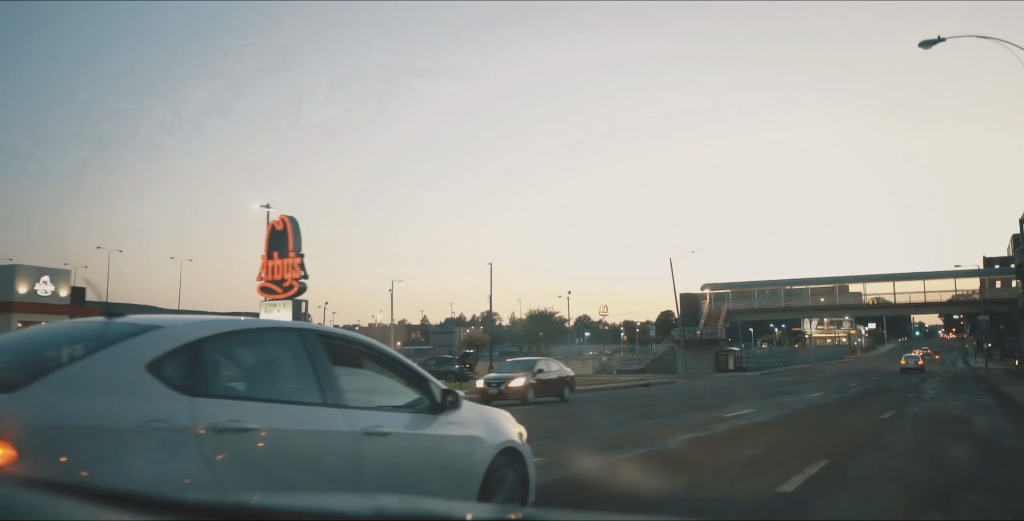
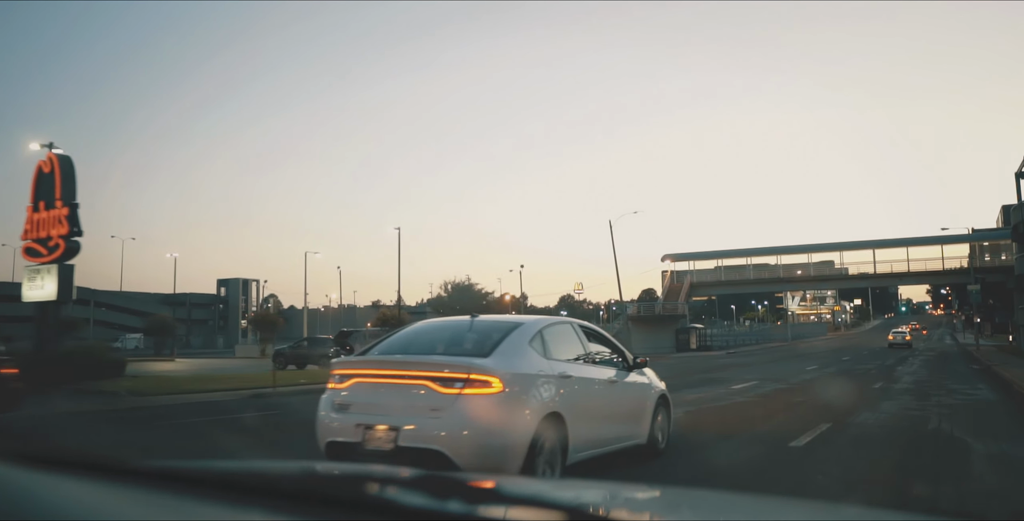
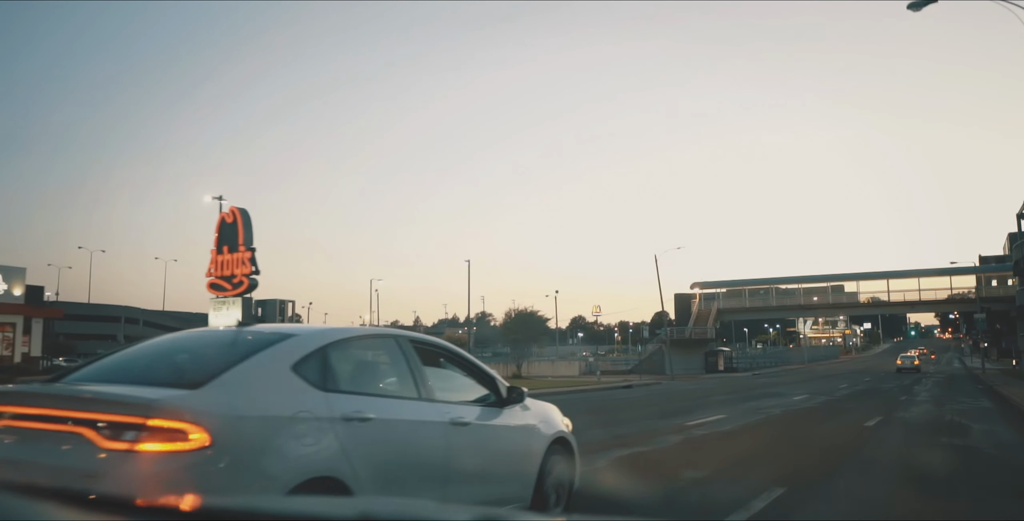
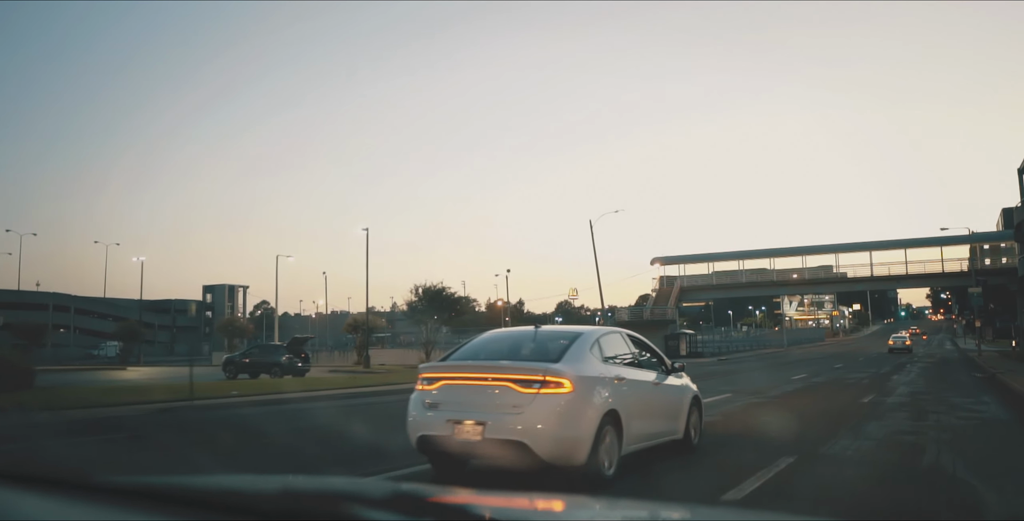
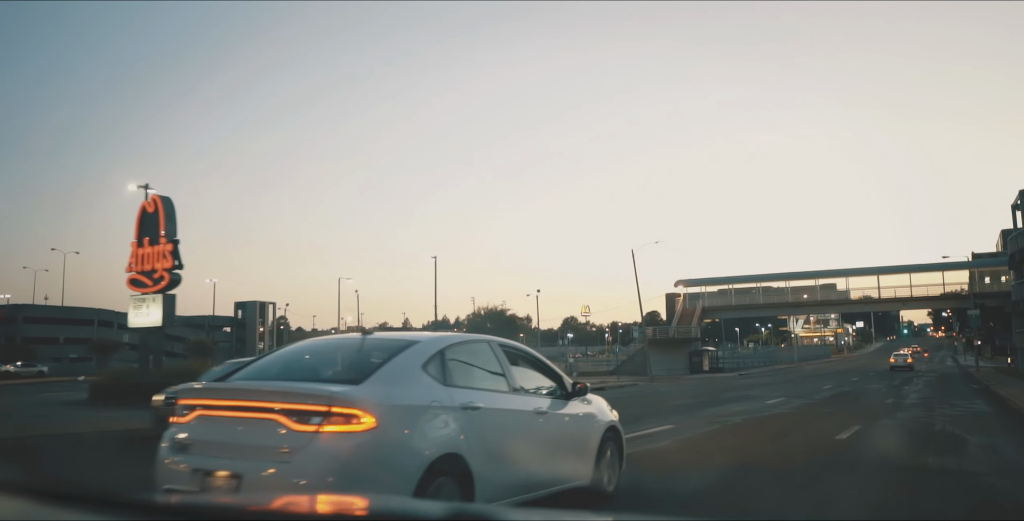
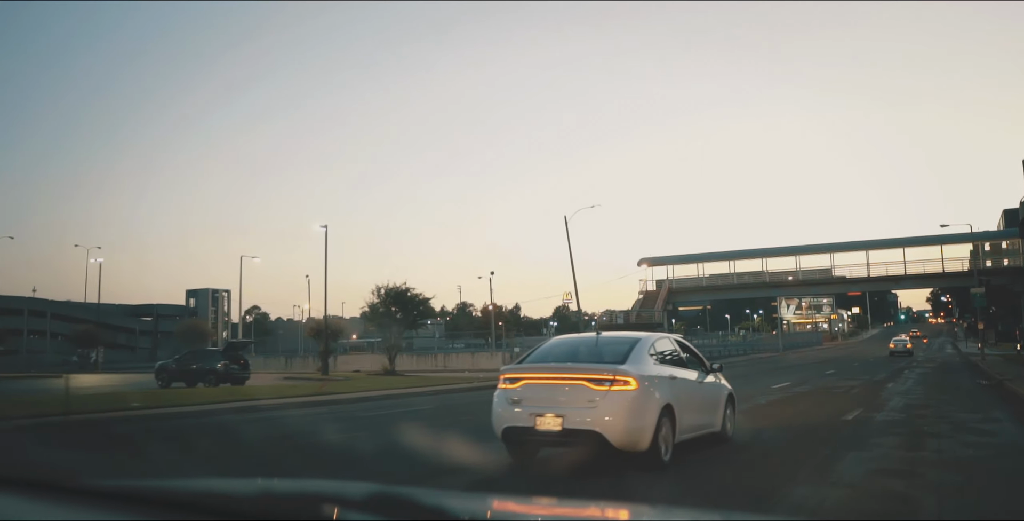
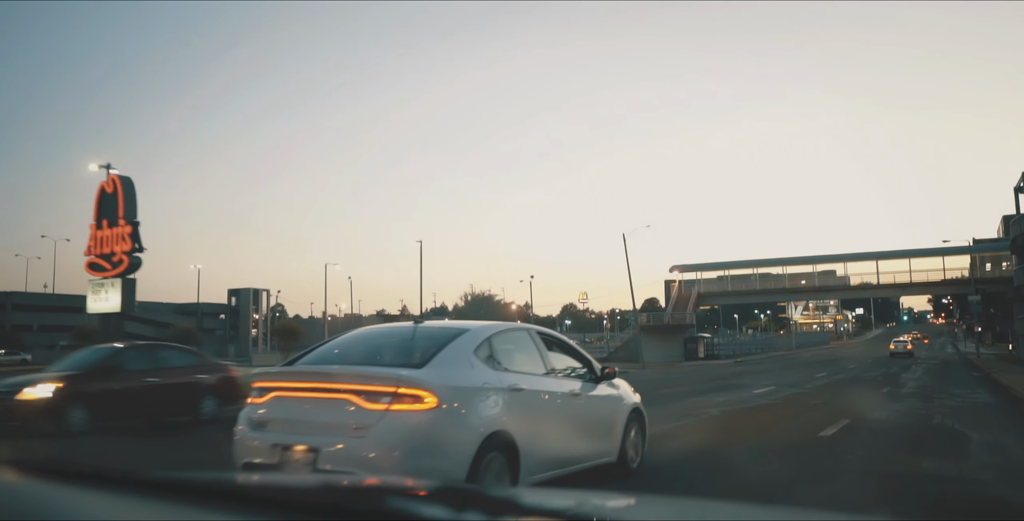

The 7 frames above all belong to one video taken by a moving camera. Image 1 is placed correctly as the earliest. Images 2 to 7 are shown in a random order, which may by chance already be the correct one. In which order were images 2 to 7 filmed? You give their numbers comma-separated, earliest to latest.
3, 5, 7, 2, 4, 6
